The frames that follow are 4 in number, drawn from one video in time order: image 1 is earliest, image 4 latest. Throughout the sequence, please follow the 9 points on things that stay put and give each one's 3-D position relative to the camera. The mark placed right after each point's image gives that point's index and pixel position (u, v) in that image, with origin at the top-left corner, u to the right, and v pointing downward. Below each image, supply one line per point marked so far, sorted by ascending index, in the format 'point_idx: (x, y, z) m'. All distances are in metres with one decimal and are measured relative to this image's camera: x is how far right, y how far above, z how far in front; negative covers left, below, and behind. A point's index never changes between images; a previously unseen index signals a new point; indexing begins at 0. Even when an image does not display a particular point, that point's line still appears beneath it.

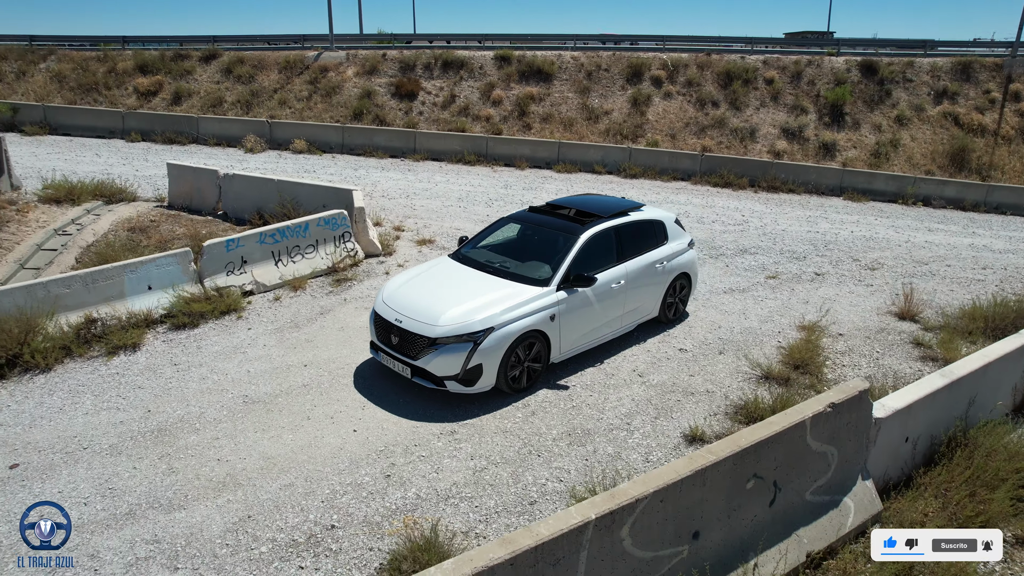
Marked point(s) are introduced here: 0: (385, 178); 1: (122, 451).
0: (-3.3, +2.8, +16.3) m
1: (-3.4, -1.4, +5.5) m
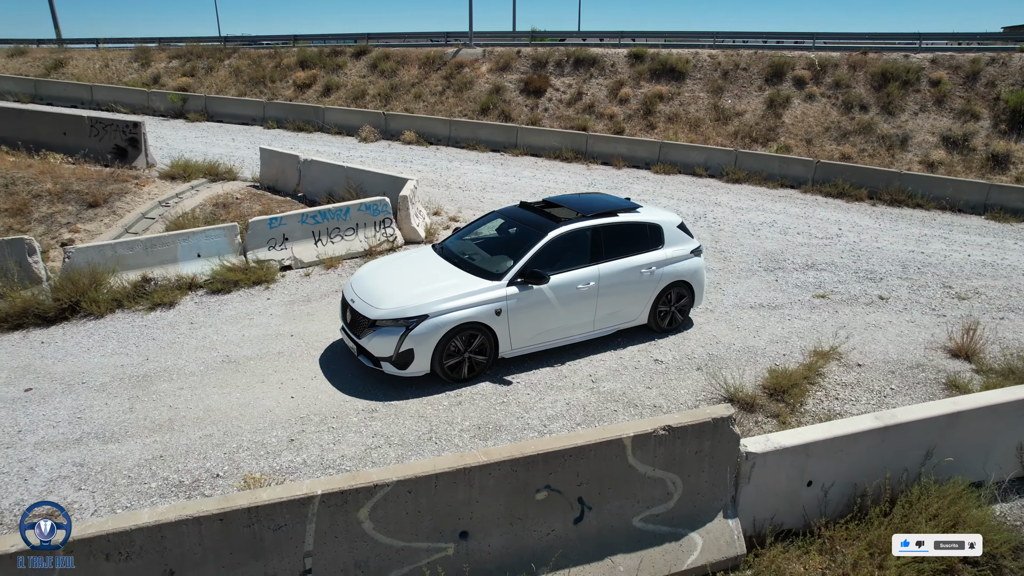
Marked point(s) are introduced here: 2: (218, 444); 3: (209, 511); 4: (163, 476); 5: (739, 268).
0: (-1.0, +3.1, +16.9) m
1: (-4.1, -1.0, +6.5) m
2: (-2.5, -1.3, +5.5) m
3: (-1.5, -1.1, +3.2) m
4: (-2.8, -1.5, +5.1) m
5: (+3.7, +0.3, +10.4) m
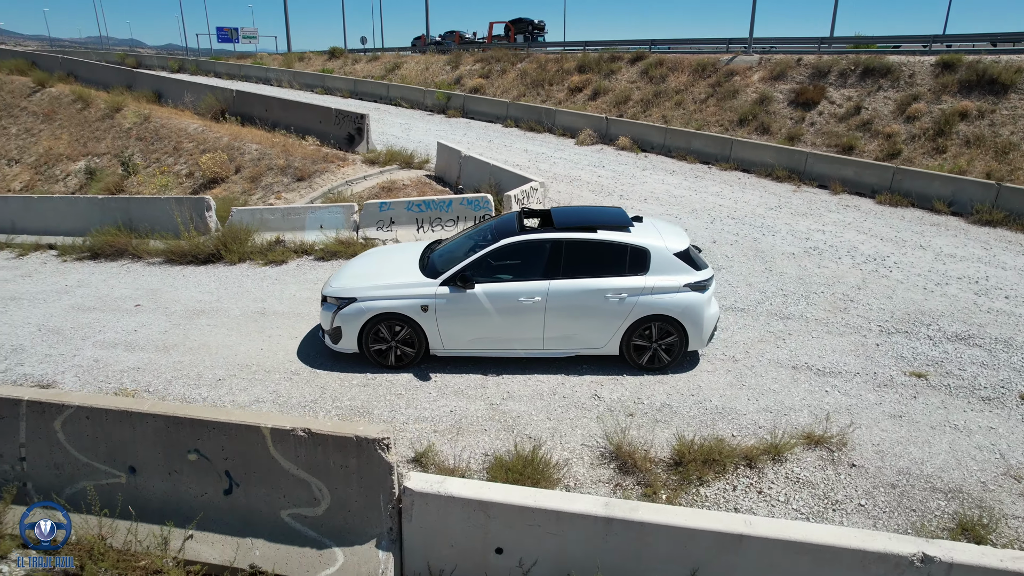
0: (+3.6, +2.7, +16.2) m
1: (-4.4, -0.3, +8.4) m
2: (-3.6, -0.9, +6.8) m
3: (-3.7, -0.7, +4.3) m
4: (-4.0, -1.0, +6.6) m
5: (+4.4, -0.4, +8.3) m
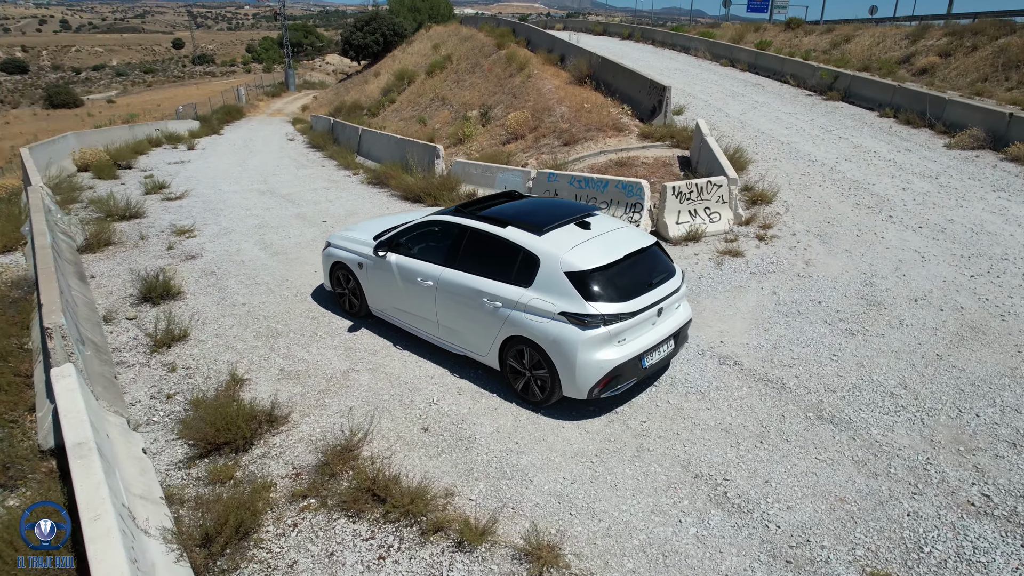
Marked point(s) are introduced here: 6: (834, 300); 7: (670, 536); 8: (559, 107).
0: (+8.5, +1.4, +11.1) m
1: (-3.1, +0.9, +10.6) m
2: (-3.6, +0.3, +8.9) m
3: (-5.2, +0.6, +7.0) m
4: (-4.1, +0.3, +9.0) m
5: (+3.3, -1.4, +5.0) m
6: (+3.8, -0.1, +7.6) m
7: (+1.2, -1.7, +4.3) m
8: (+1.3, +5.1, +18.0) m
